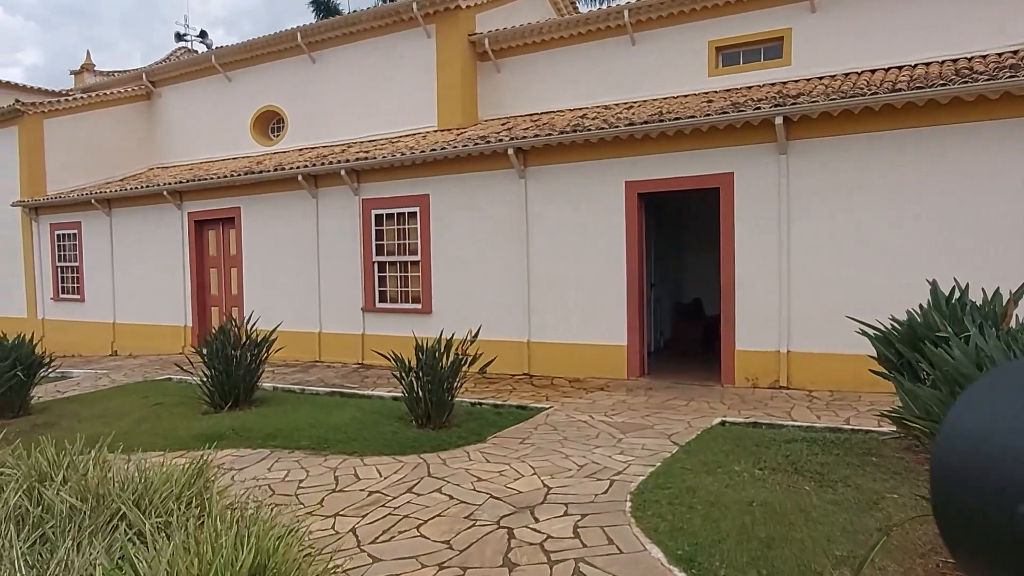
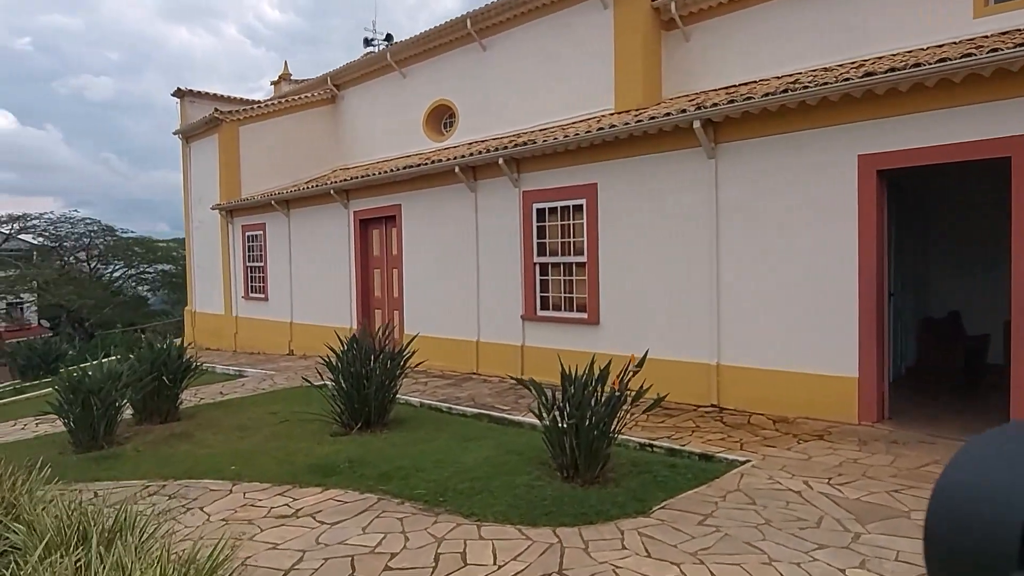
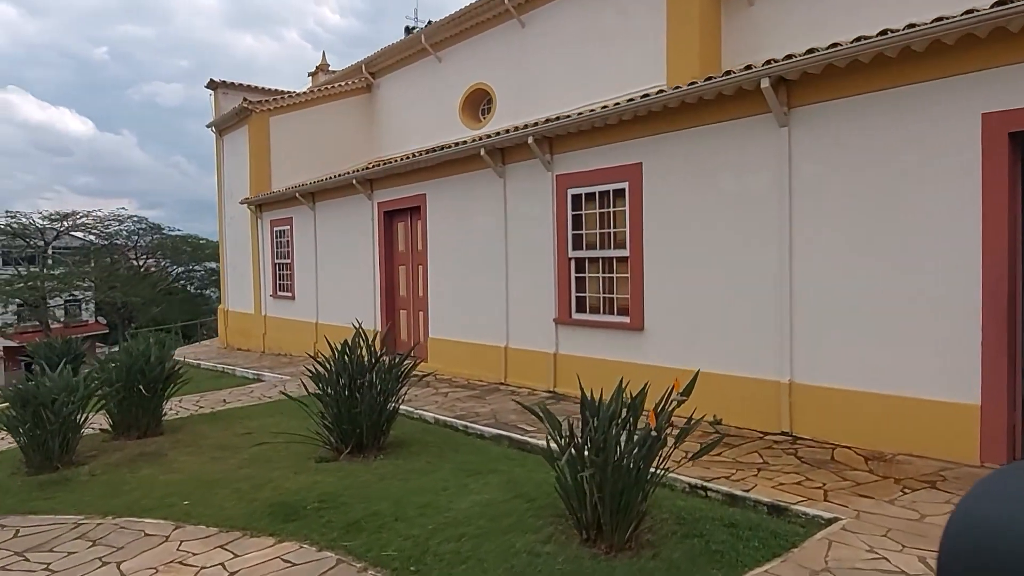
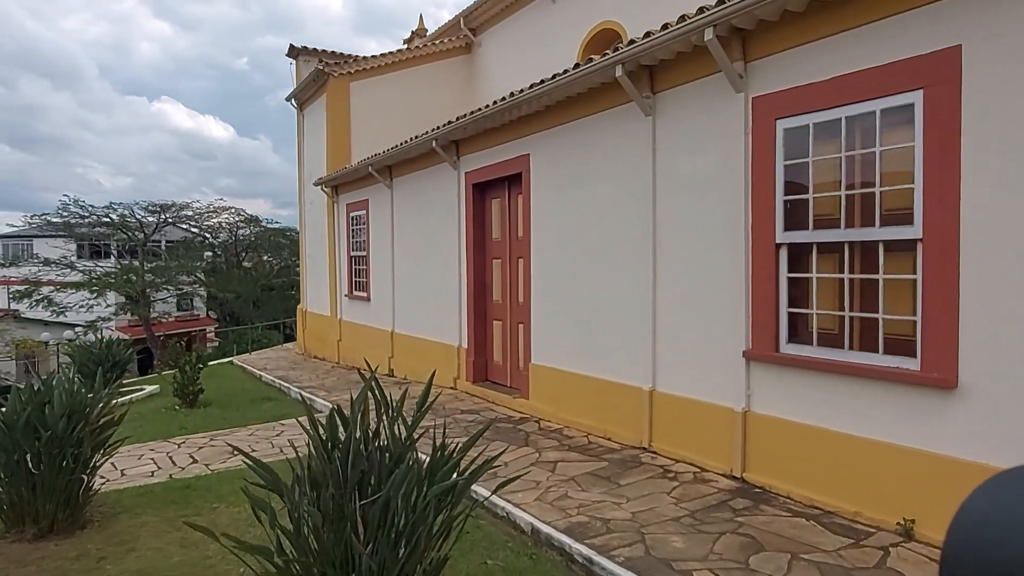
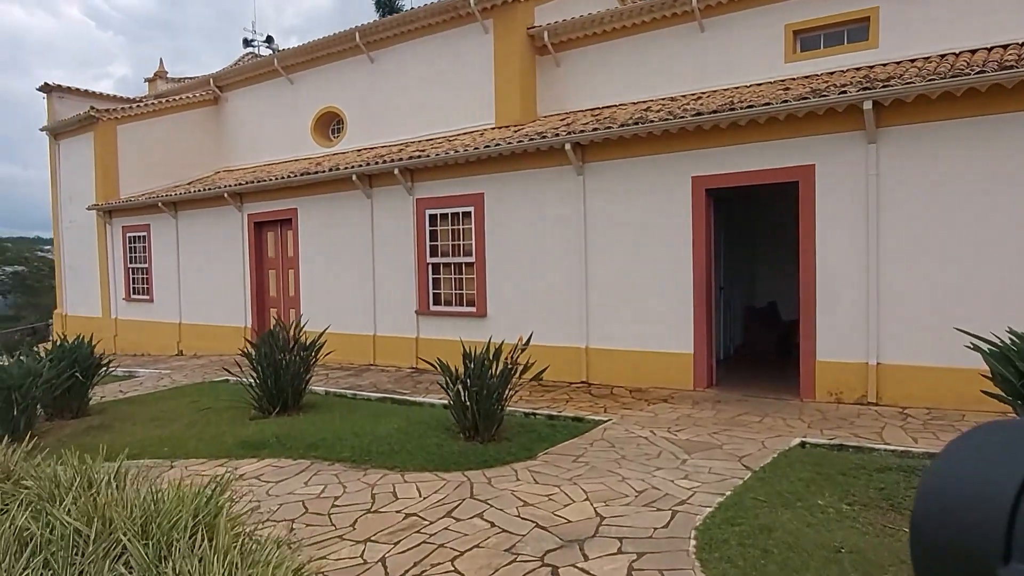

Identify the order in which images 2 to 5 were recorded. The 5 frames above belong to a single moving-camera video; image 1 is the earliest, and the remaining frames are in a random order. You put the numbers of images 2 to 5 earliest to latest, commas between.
5, 2, 3, 4
